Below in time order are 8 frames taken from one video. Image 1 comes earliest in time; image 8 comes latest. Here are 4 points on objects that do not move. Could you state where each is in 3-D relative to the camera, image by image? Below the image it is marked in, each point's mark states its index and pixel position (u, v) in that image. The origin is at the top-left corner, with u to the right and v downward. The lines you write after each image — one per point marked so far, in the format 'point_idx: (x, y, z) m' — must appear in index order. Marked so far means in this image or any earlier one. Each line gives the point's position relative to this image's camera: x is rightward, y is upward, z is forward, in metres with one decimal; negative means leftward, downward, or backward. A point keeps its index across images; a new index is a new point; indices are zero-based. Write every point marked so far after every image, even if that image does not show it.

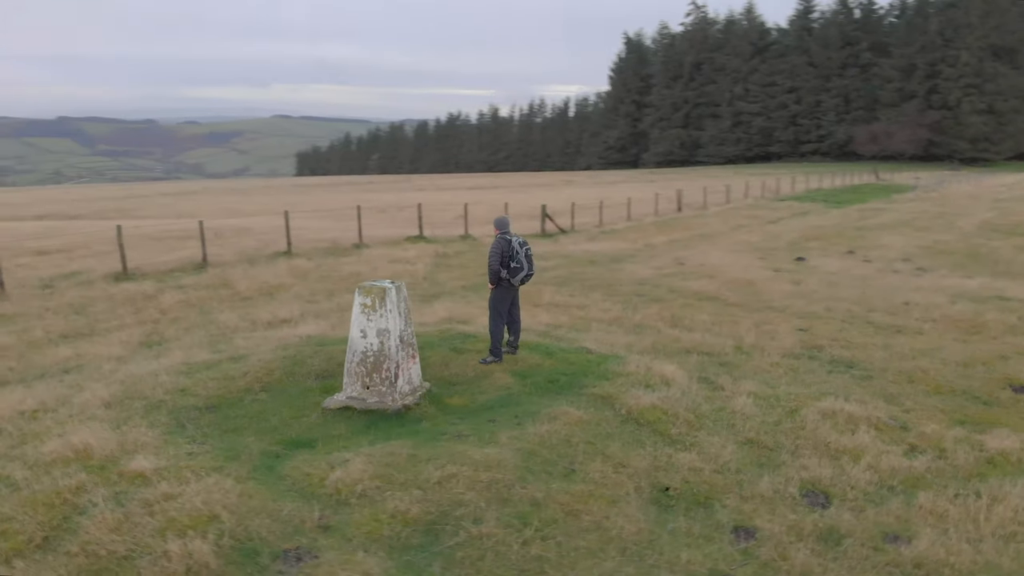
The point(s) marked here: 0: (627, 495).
0: (+0.8, -1.5, +6.5) m
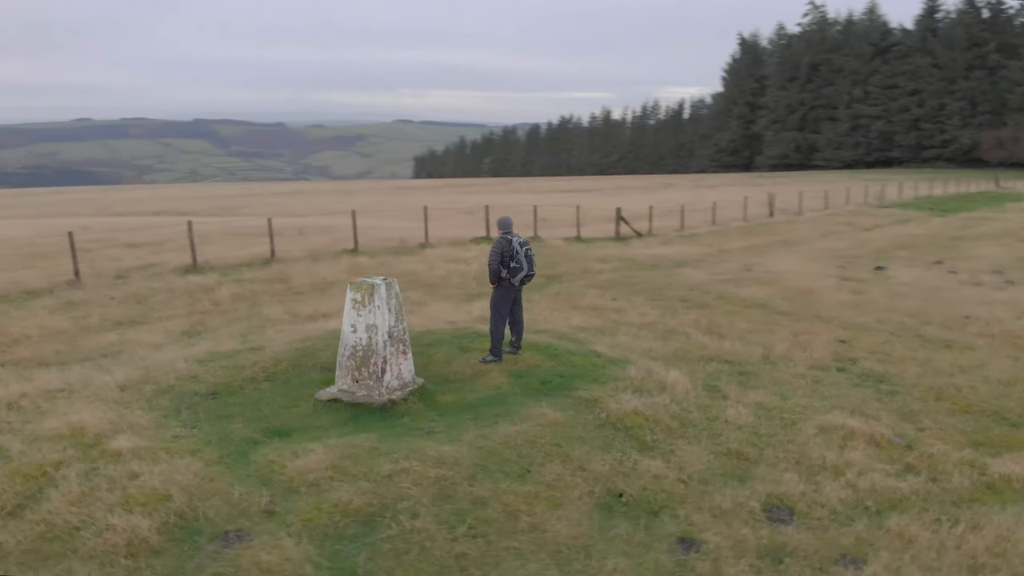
0: (+0.5, -1.5, +6.4) m
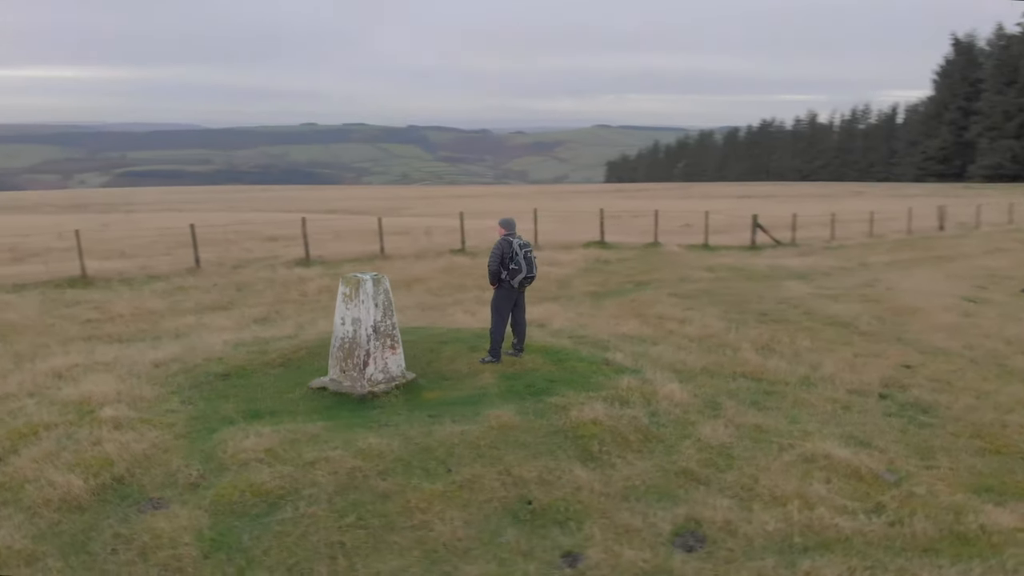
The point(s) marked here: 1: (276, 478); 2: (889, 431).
0: (-0.2, -1.5, +6.3) m
1: (-1.7, -1.4, +6.6) m
2: (+3.5, -1.3, +8.3) m
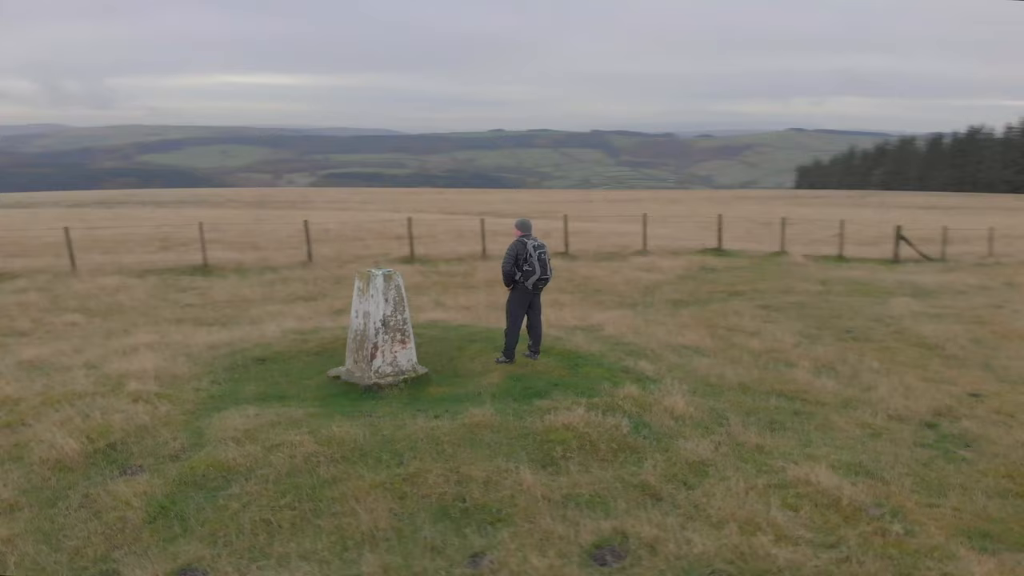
0: (-0.7, -1.5, +6.4) m
1: (-2.1, -1.3, +7.0) m
2: (+3.3, -1.5, +7.5) m
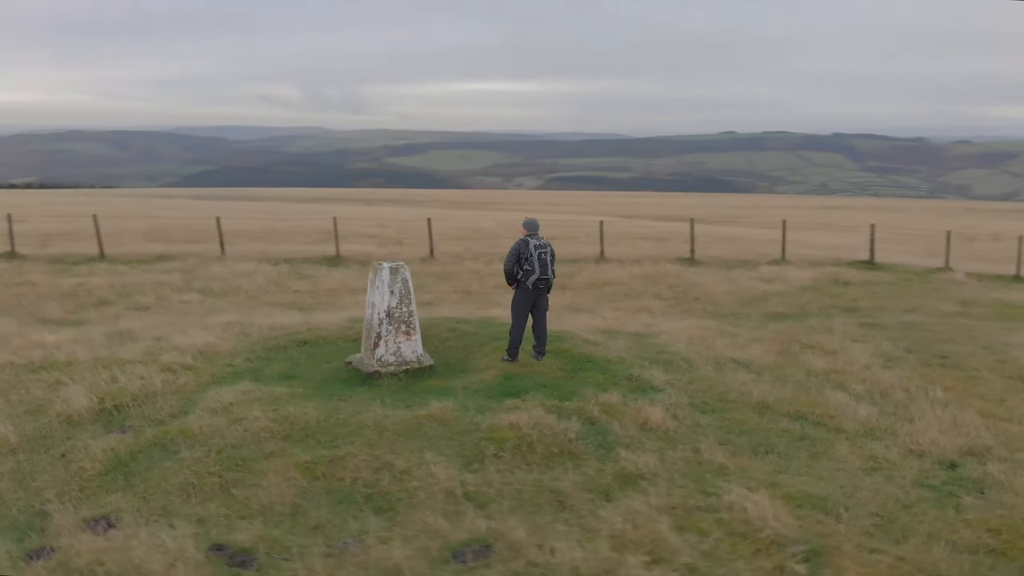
0: (-1.3, -1.4, +6.7) m
1: (-2.6, -1.2, +7.6) m
2: (+2.8, -1.6, +6.7) m
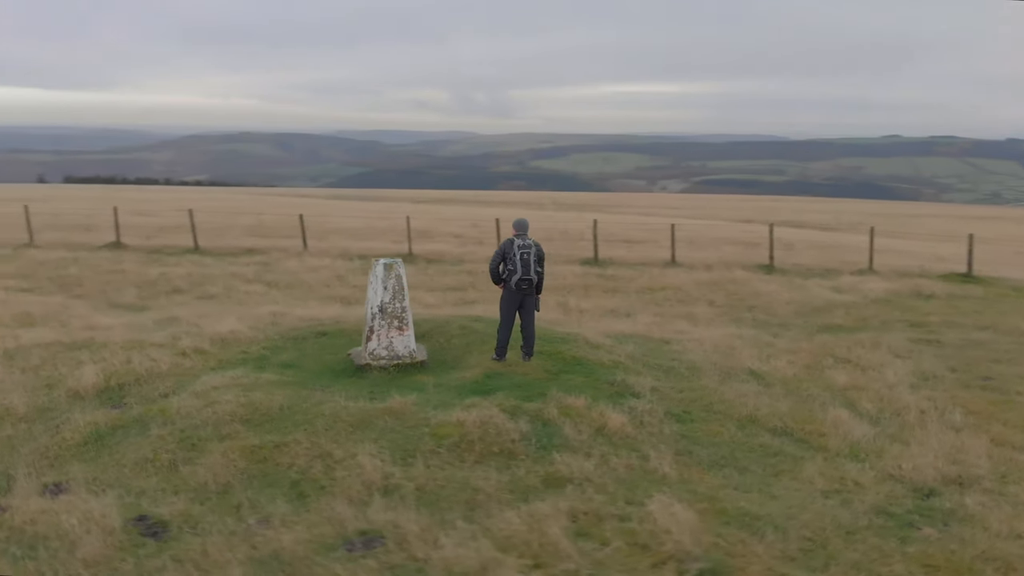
0: (-1.9, -1.3, +7.0) m
1: (-2.9, -1.1, +8.1) m
2: (+2.2, -1.7, +6.3) m
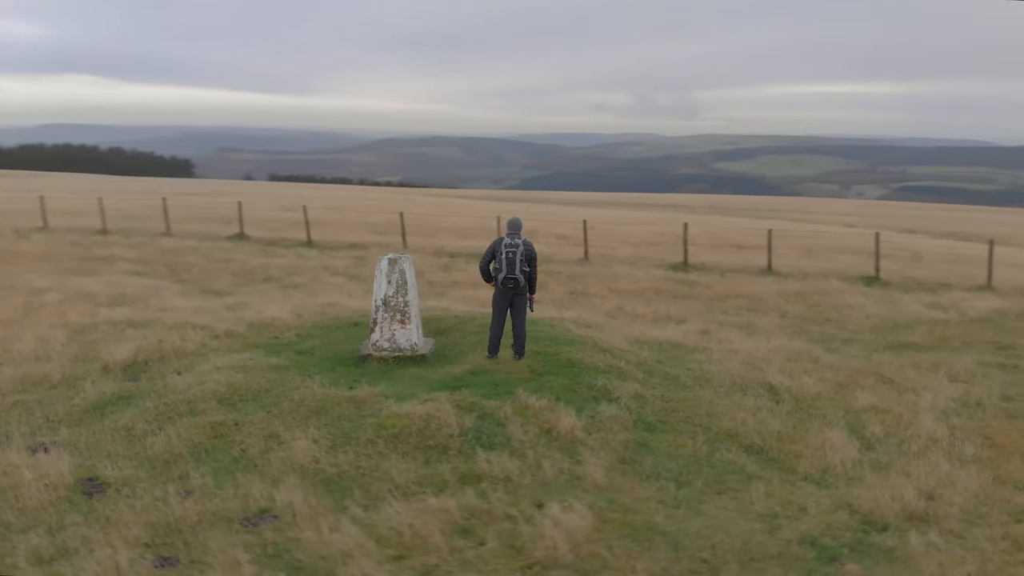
0: (-2.4, -1.2, +7.4) m
1: (-3.2, -0.9, +8.7) m
2: (+1.4, -1.7, +5.9) m
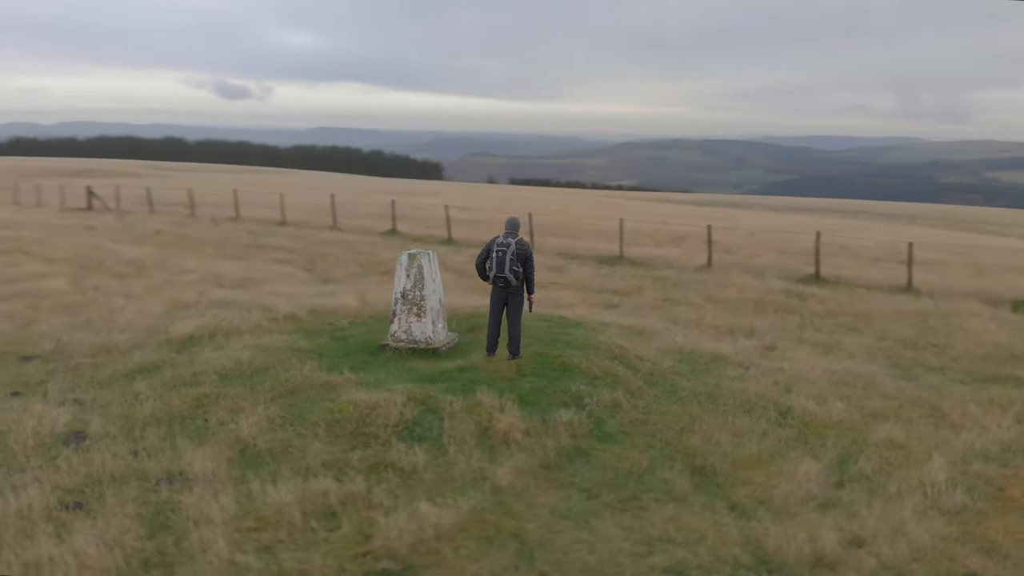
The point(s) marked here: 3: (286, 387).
0: (-2.8, -1.1, +8.1) m
1: (-3.2, -0.7, +9.6) m
2: (+0.4, -1.7, +5.6) m
3: (-2.1, -0.9, +8.4) m
